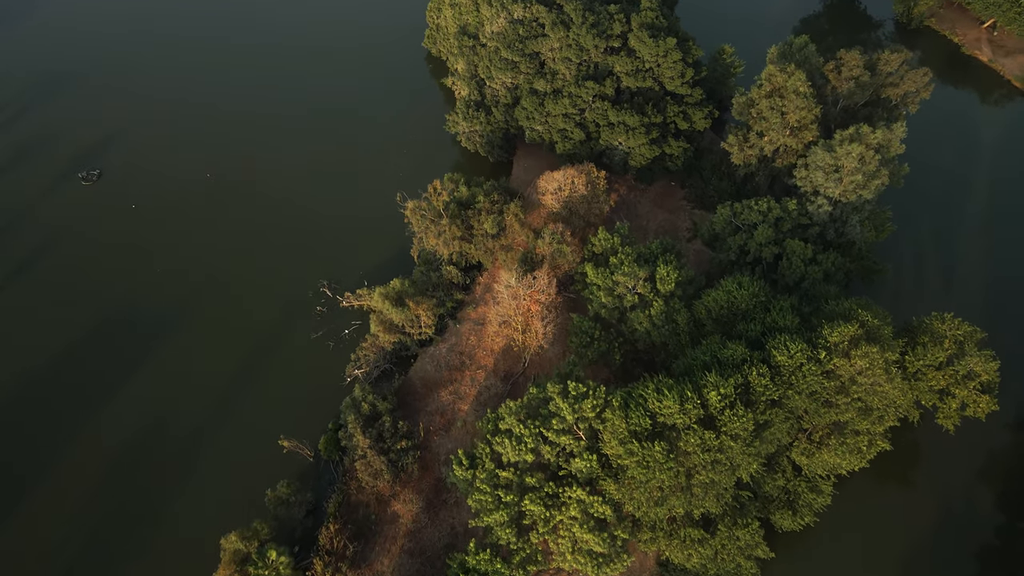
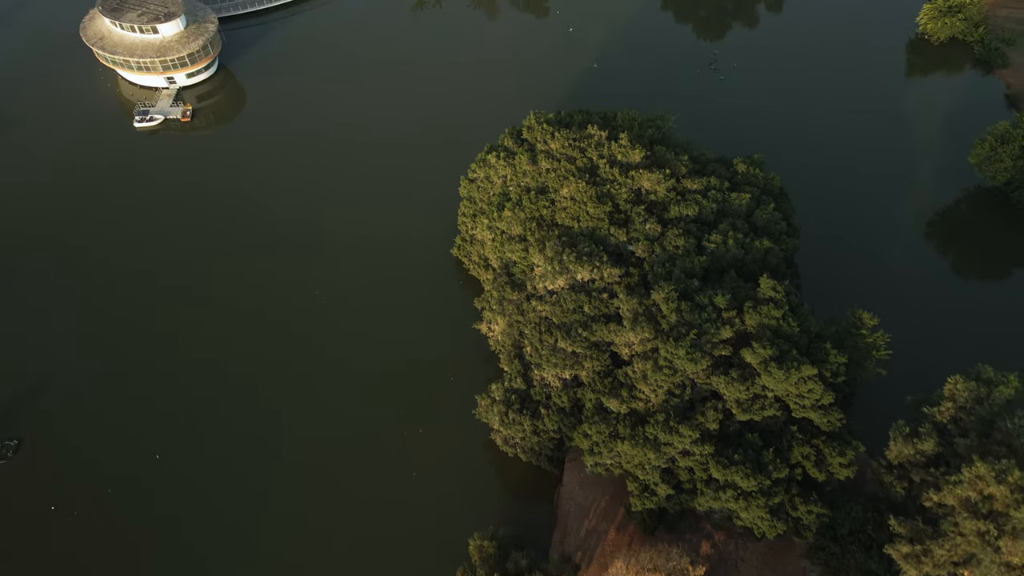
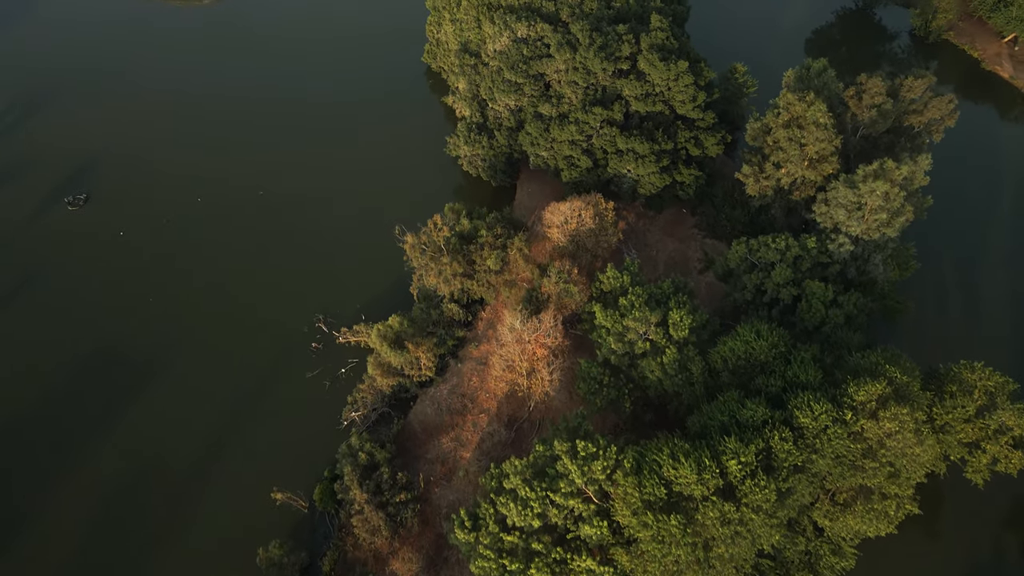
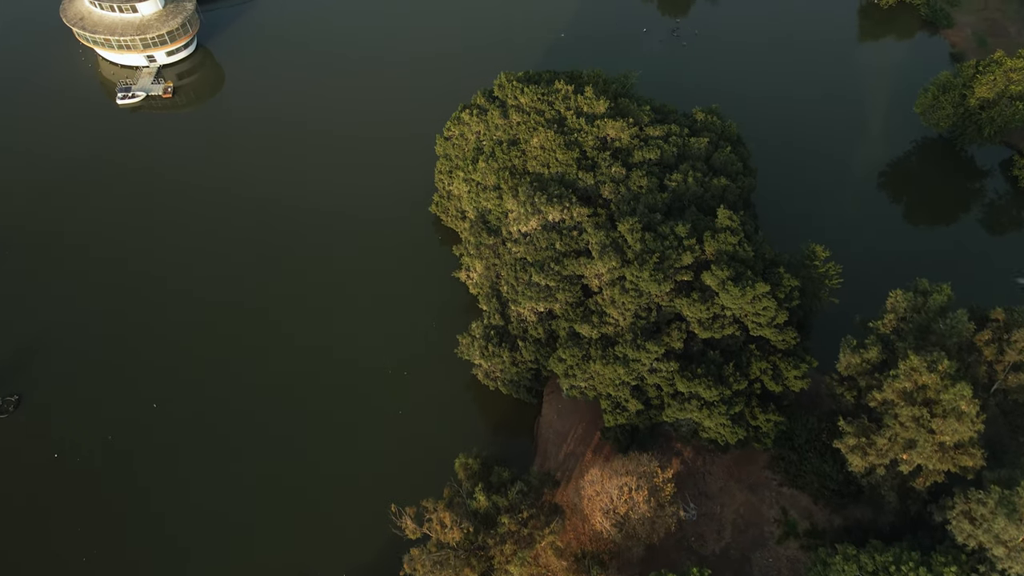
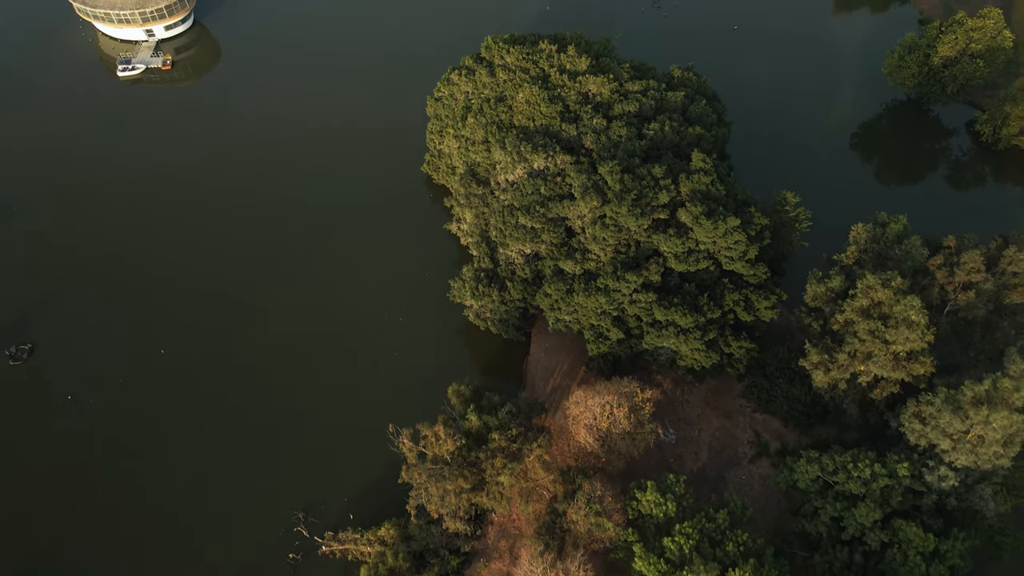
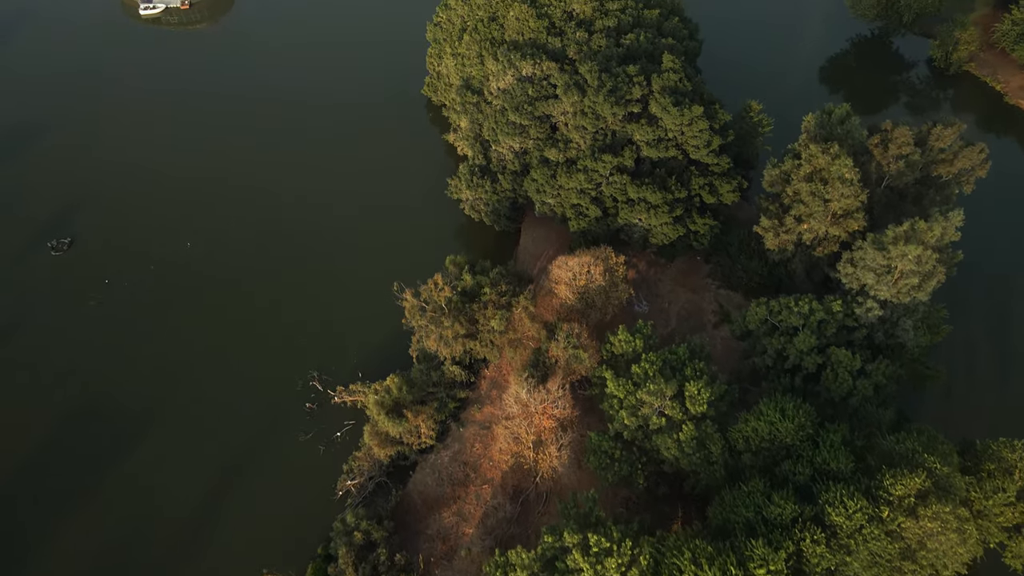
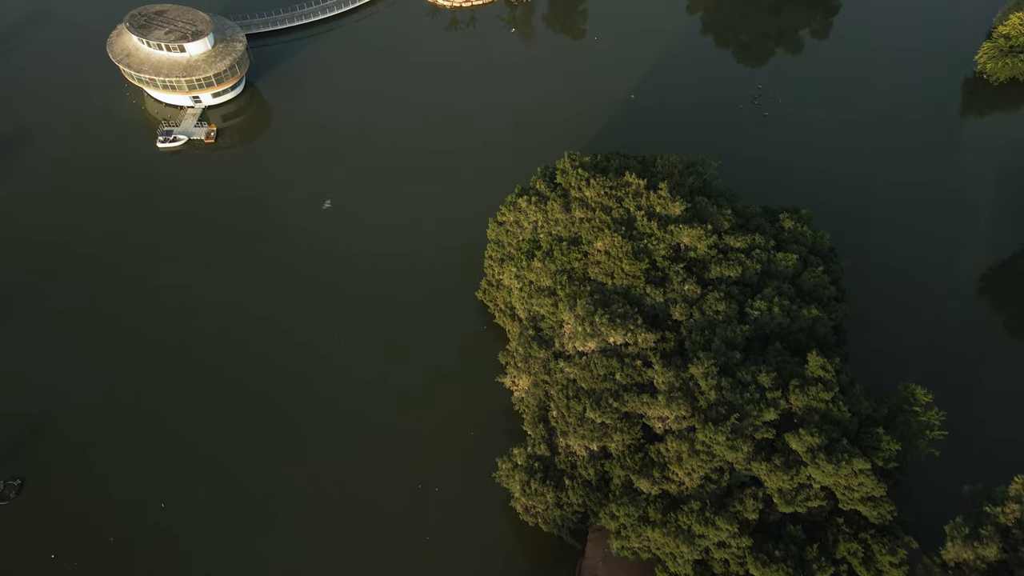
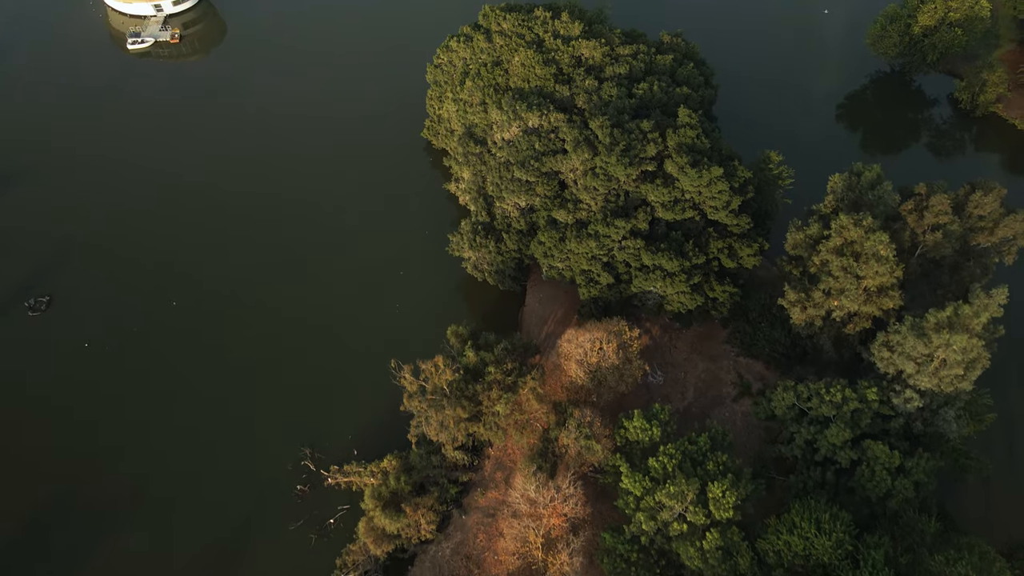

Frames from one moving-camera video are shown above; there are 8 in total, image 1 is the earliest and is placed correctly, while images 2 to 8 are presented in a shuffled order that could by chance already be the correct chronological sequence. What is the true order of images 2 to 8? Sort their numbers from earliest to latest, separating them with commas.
3, 6, 8, 5, 4, 2, 7
